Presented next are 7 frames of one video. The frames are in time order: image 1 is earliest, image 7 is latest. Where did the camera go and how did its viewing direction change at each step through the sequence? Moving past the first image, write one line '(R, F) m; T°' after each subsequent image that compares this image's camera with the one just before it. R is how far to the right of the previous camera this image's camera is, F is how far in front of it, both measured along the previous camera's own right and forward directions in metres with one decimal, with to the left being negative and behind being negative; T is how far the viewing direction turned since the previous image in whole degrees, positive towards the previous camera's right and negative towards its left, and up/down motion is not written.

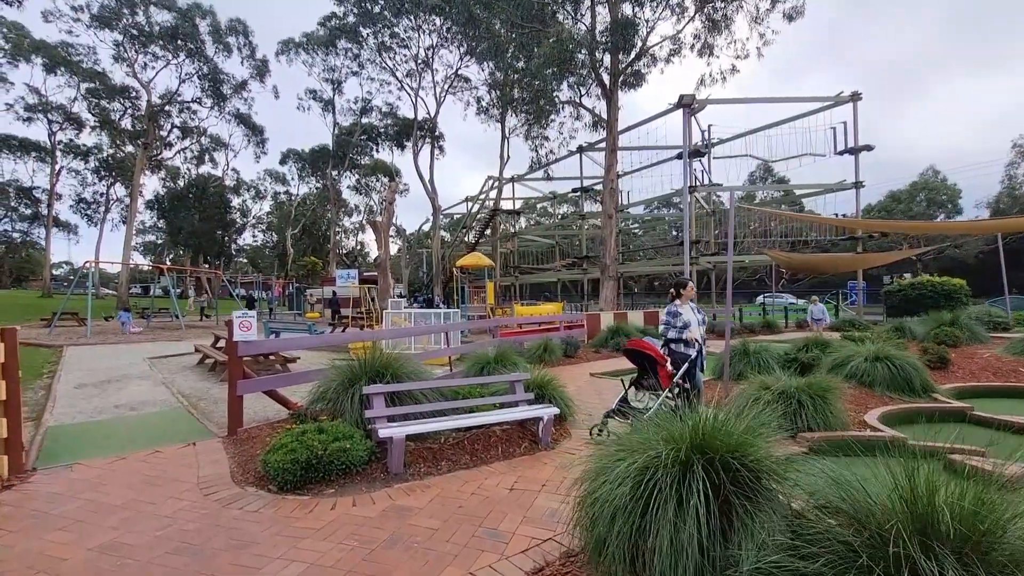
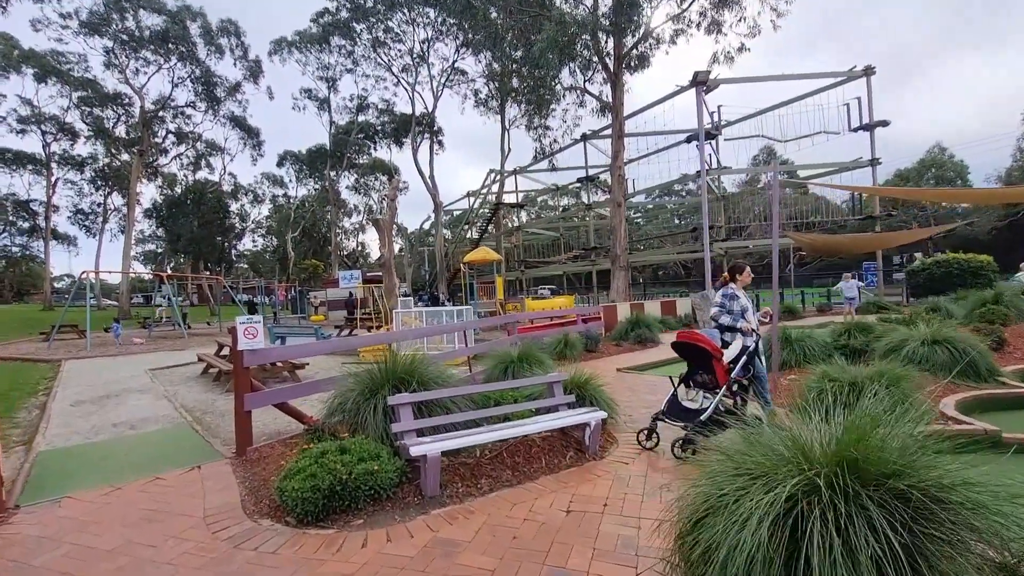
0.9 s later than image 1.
(-0.3, +0.5) m; 0°
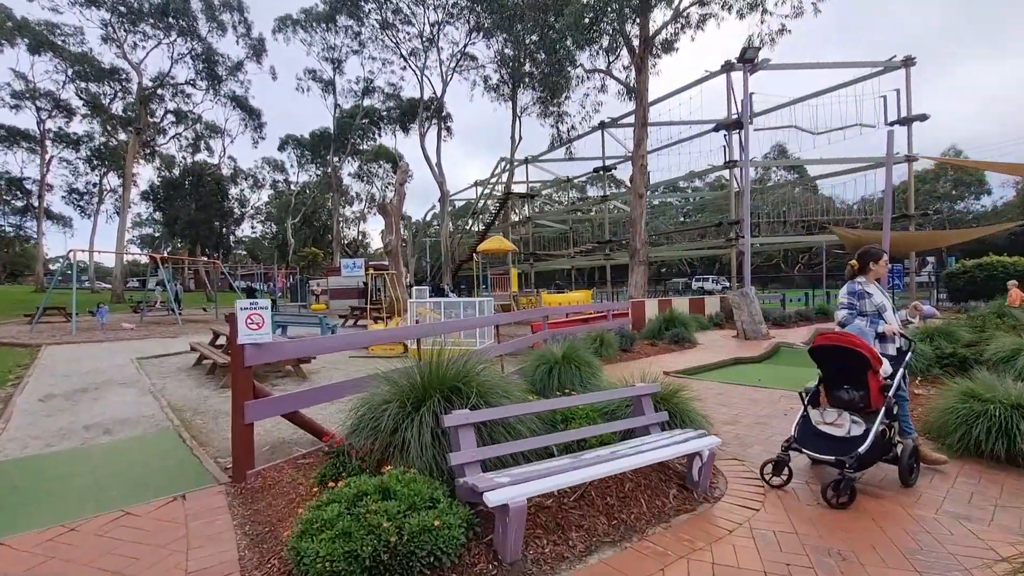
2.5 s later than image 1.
(-0.6, +1.0) m; 0°
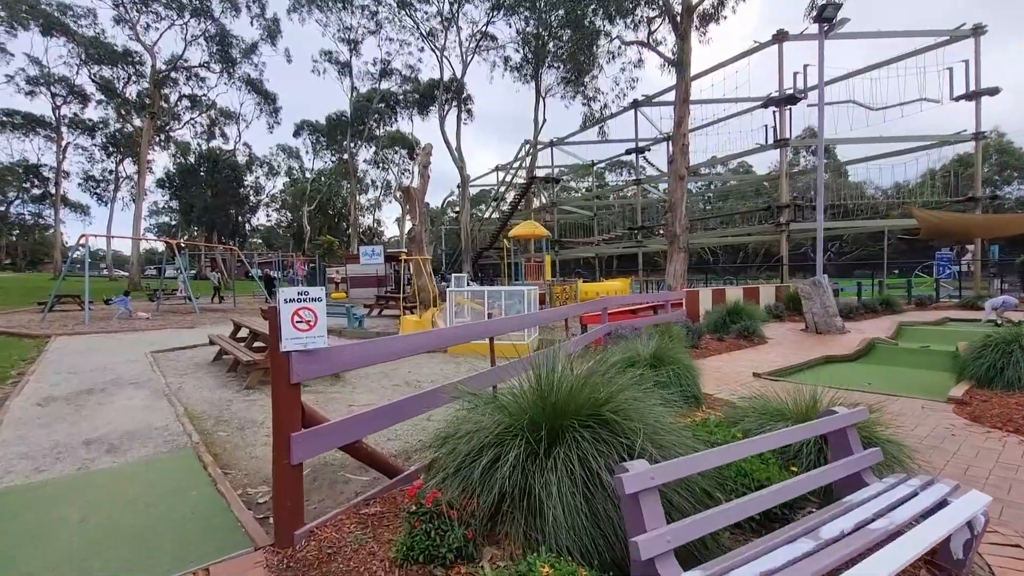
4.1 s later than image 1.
(-0.7, +1.0) m; -1°
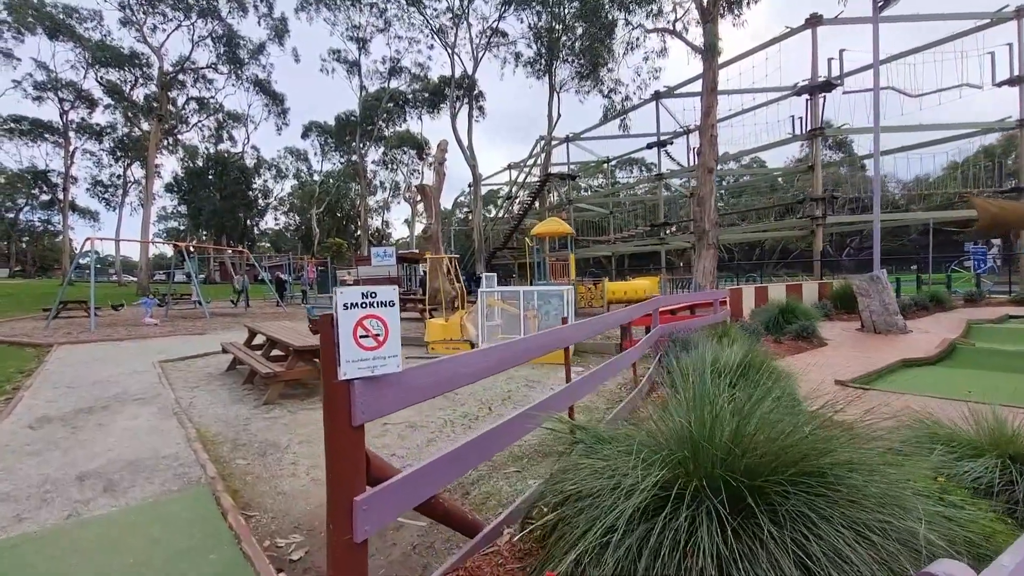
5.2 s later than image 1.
(-0.5, +0.7) m; -1°
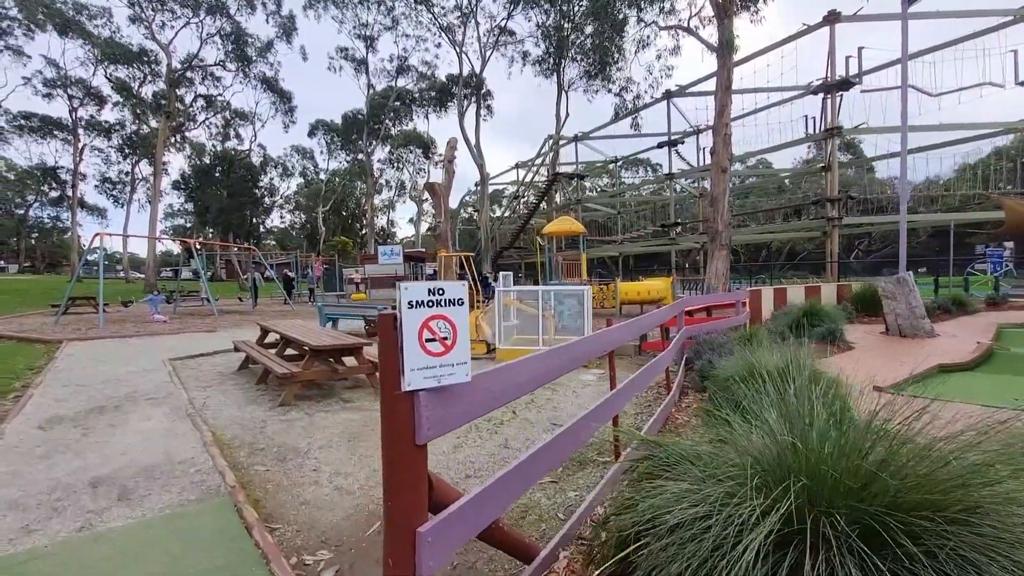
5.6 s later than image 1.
(-0.2, +0.2) m; 0°
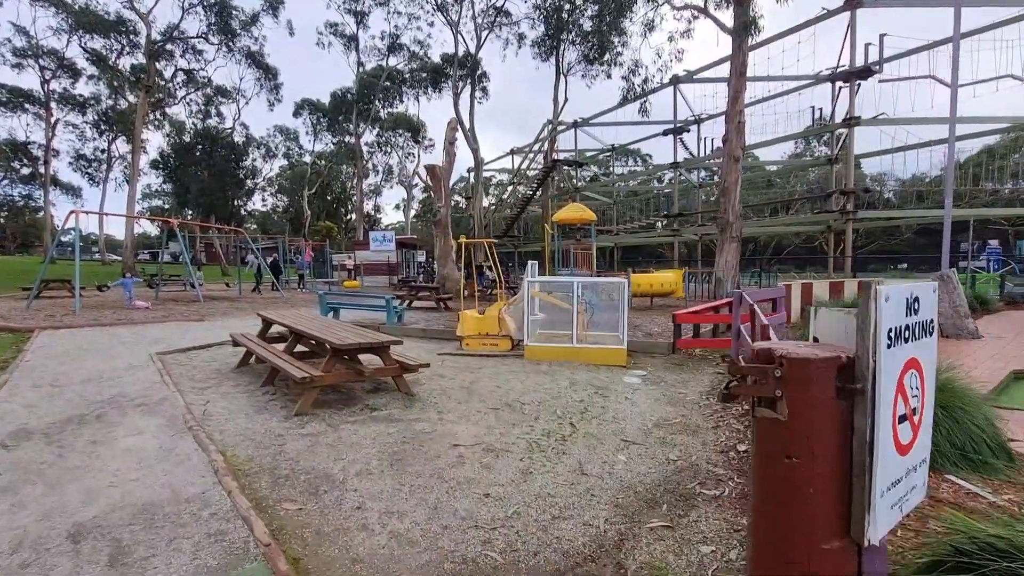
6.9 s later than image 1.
(-0.7, +0.7) m; +2°
